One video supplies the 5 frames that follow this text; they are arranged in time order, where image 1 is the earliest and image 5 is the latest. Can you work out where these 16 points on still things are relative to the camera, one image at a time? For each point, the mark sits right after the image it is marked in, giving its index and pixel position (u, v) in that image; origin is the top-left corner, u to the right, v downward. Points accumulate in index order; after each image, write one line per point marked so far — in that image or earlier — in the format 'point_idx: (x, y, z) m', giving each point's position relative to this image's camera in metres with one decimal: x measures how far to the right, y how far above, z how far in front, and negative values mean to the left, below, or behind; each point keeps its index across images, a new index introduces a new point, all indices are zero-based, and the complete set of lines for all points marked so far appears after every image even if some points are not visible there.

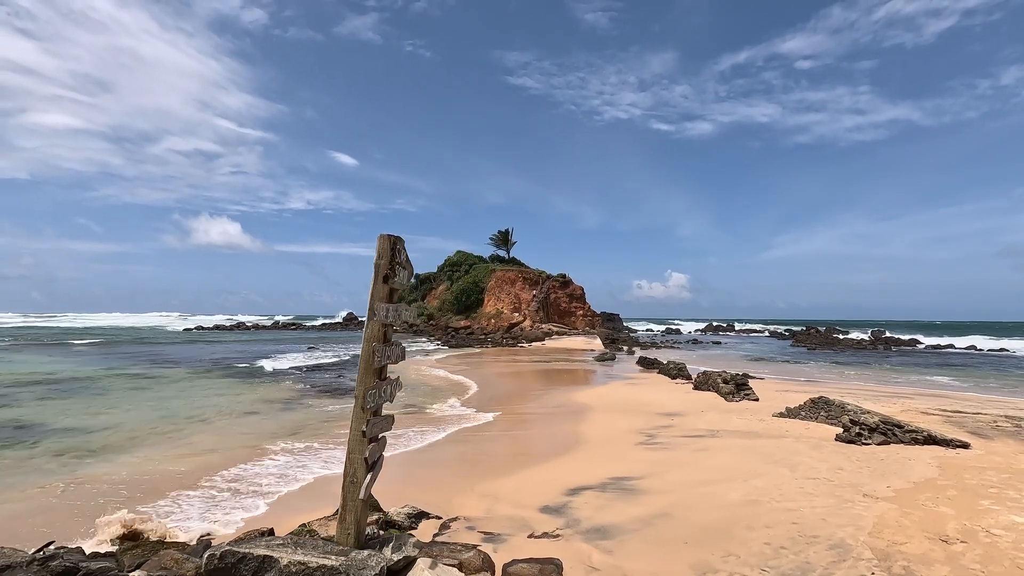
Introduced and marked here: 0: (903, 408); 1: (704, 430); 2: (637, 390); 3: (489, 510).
0: (+10.2, -3.2, +14.1) m
1: (+4.1, -3.0, +11.4) m
2: (+4.4, -3.7, +19.1) m
3: (-0.3, -3.0, +7.3) m
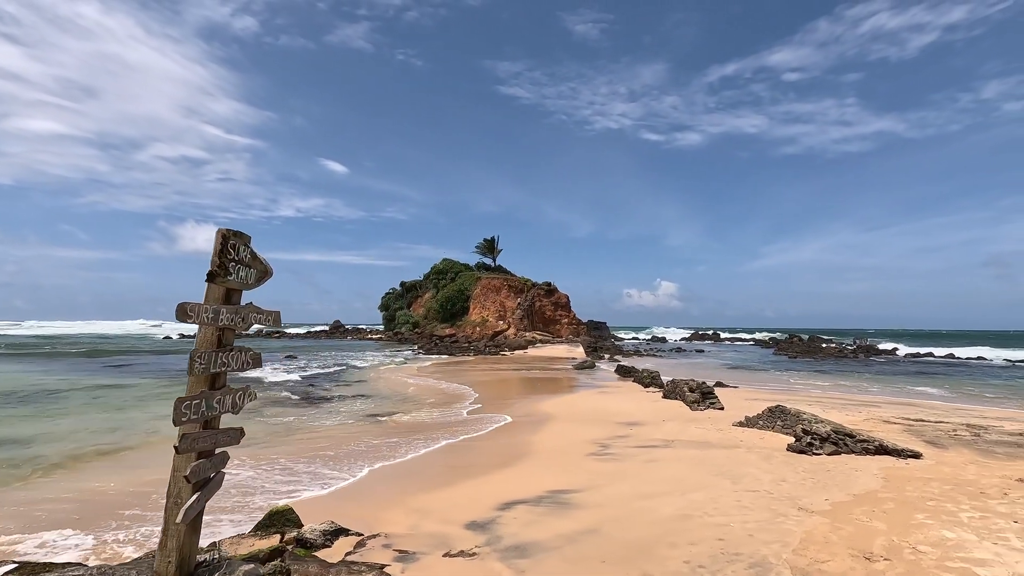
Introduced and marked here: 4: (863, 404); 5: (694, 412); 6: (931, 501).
0: (+9.2, -3.4, +13.9) m
1: (+3.0, -3.2, +11.2) m
2: (+3.3, -3.9, +18.8) m
3: (-1.3, -3.1, +6.9) m
4: (+11.1, -3.7, +17.0) m
5: (+4.9, -3.4, +14.4) m
6: (+5.0, -2.6, +6.5) m
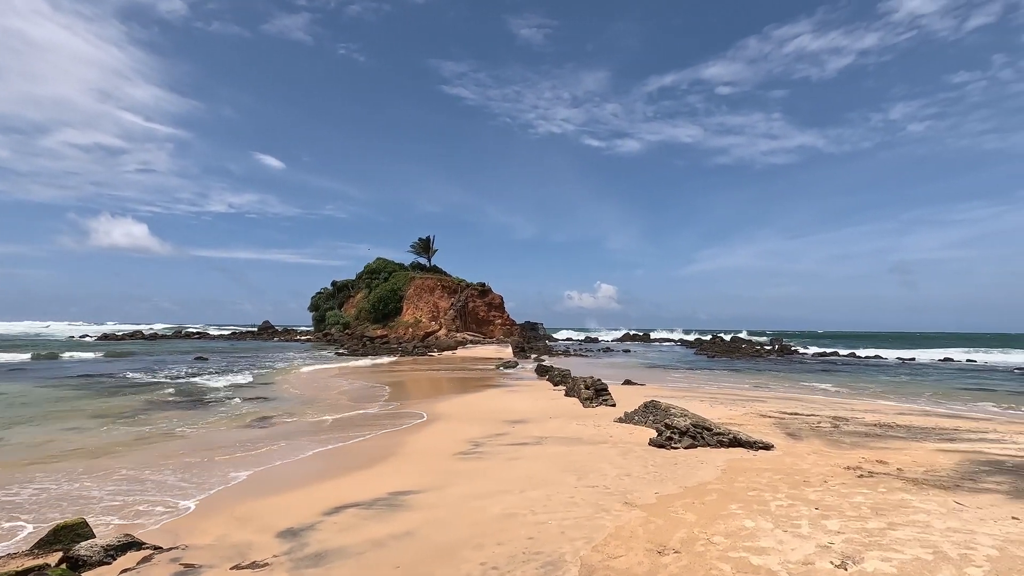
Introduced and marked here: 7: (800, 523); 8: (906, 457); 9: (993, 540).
0: (+6.2, -3.4, +14.4) m
1: (+0.4, -3.1, +11.0) m
2: (-0.2, -3.9, +18.6) m
3: (-3.4, -2.9, +6.3) m
4: (+7.8, -3.7, +17.6) m
5: (+1.9, -3.3, +14.4) m
6: (+2.9, -2.5, +6.5) m
7: (+2.8, -2.3, +5.3) m
8: (+6.3, -2.7, +8.6) m
9: (+4.1, -2.2, +4.6) m
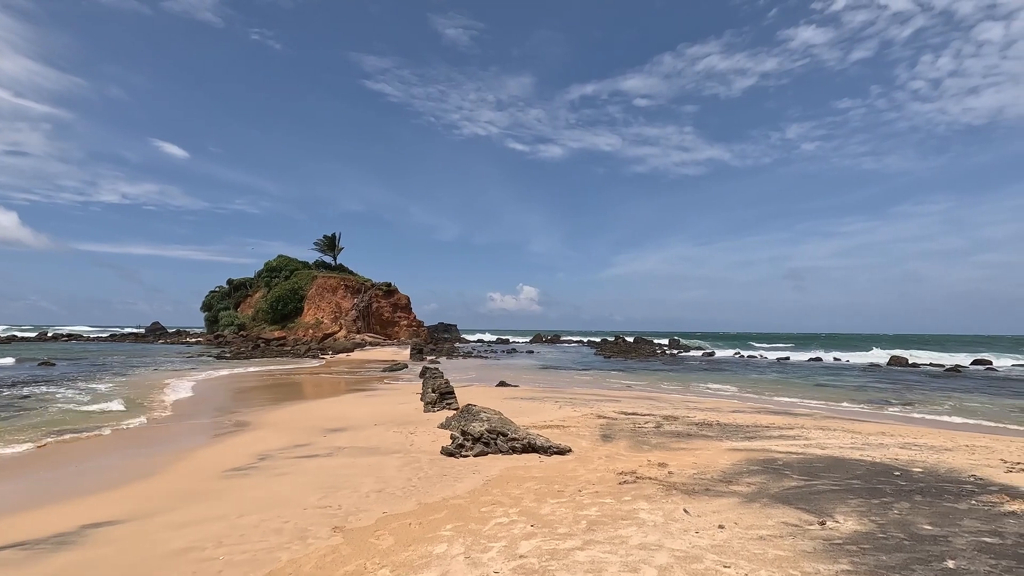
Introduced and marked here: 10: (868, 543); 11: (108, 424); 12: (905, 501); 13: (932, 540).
0: (+1.9, -3.3, +14.1) m
1: (-3.4, -3.0, +10.0) m
2: (-5.0, -3.8, +17.5) m
3: (-6.5, -2.8, +4.8) m
4: (+3.0, -3.7, +17.6) m
5: (-2.4, -3.2, +13.5) m
6: (-0.3, -2.4, +5.9) m
7: (-0.2, -2.3, +4.7) m
8: (+2.8, -2.7, +8.5) m
9: (+1.2, -2.1, +4.2) m
10: (+3.0, -2.1, +4.5) m
11: (-12.2, -4.1, +16.2) m
12: (+4.3, -2.3, +5.8) m
13: (+3.6, -2.1, +4.5) m
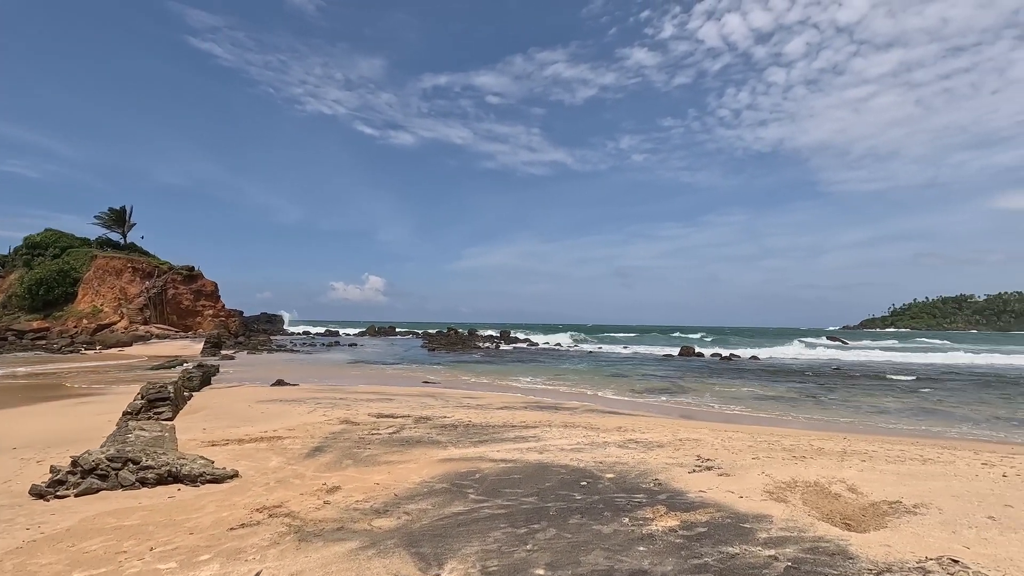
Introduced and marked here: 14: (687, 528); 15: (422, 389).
0: (-4.2, -3.0, +12.3) m
1: (-8.1, -2.6, +6.8) m
2: (-11.8, -3.2, +13.6) m
3: (-9.7, -2.5, +1.0) m
4: (-4.1, -3.4, +15.9) m
5: (-8.2, -2.8, +10.5) m
6: (-4.0, -2.2, +3.8) m
7: (-3.5, -2.1, +2.6) m
8: (-1.7, -2.5, +7.1) m
9: (-2.1, -2.0, +2.5) m
10: (-0.5, -2.0, +3.3) m
11: (-18.4, -3.5, +10.3) m
12: (+0.4, -2.2, +5.0) m
13: (+0.1, -2.0, +3.5) m
14: (+1.6, -2.2, +4.8) m
15: (-3.2, -3.7, +19.4) m
